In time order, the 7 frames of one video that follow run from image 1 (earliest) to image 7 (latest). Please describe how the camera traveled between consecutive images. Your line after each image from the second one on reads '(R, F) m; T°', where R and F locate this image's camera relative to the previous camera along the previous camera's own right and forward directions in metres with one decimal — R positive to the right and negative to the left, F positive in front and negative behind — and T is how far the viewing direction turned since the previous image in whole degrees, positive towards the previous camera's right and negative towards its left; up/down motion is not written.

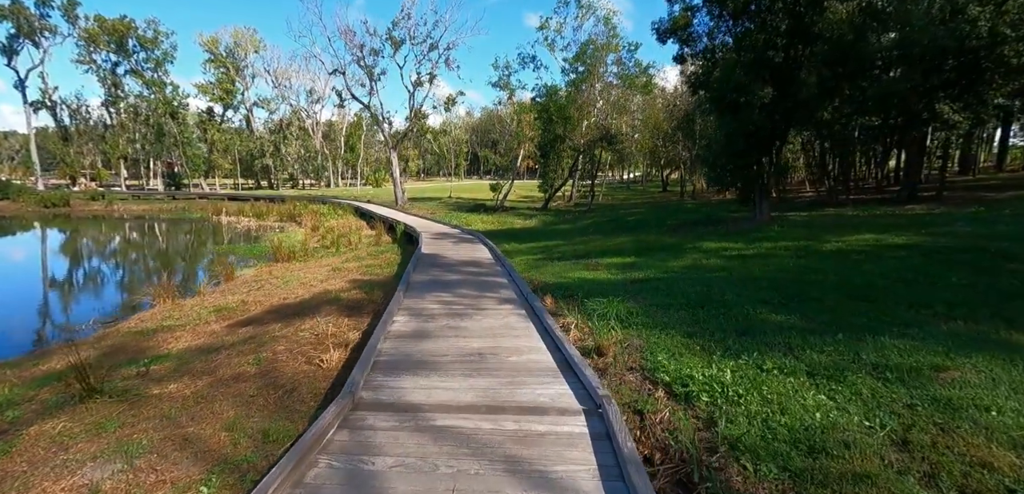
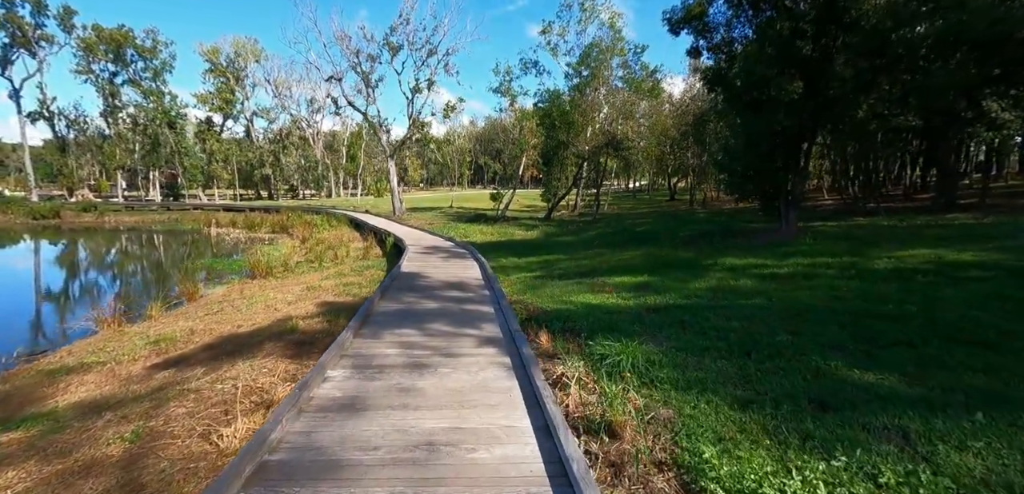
(+0.2, +1.2) m; -1°
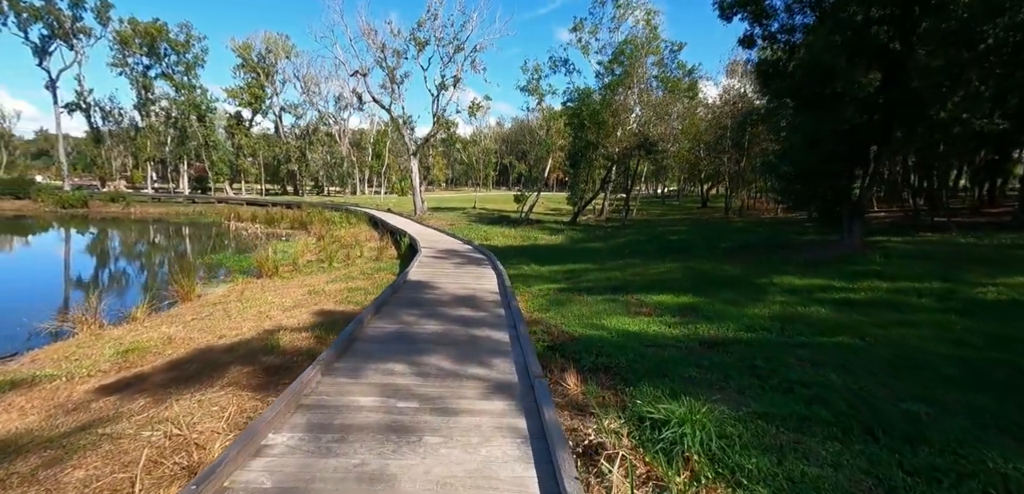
(0.0, +1.0) m; -3°
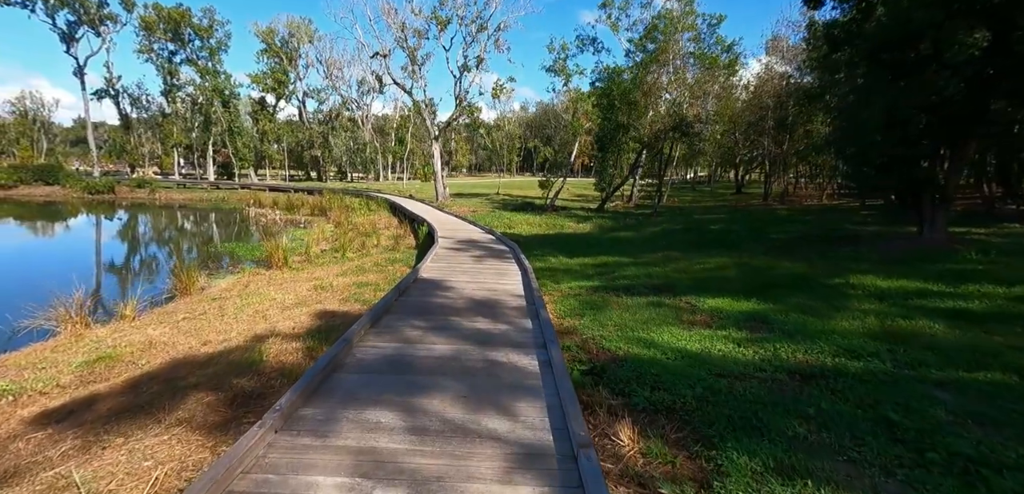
(-0.1, +1.0) m; -3°
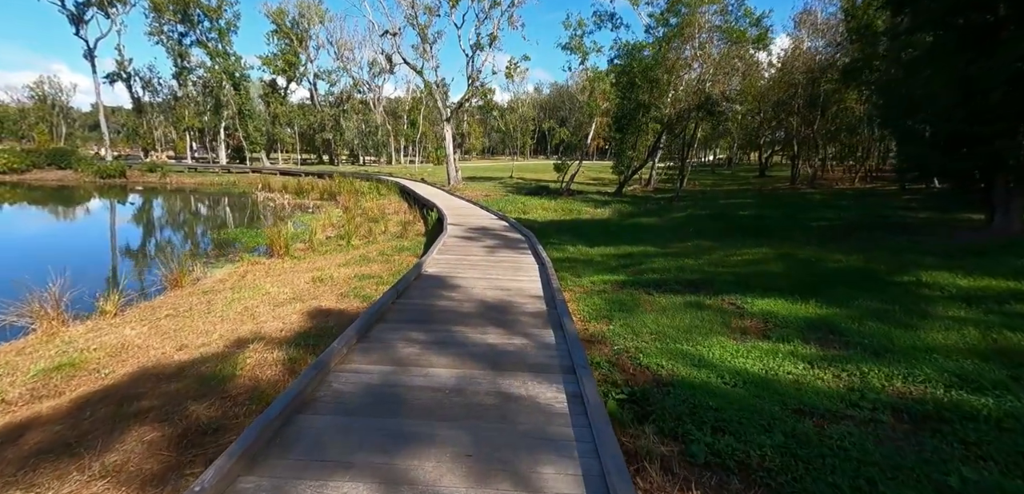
(0.0, +0.8) m; -2°
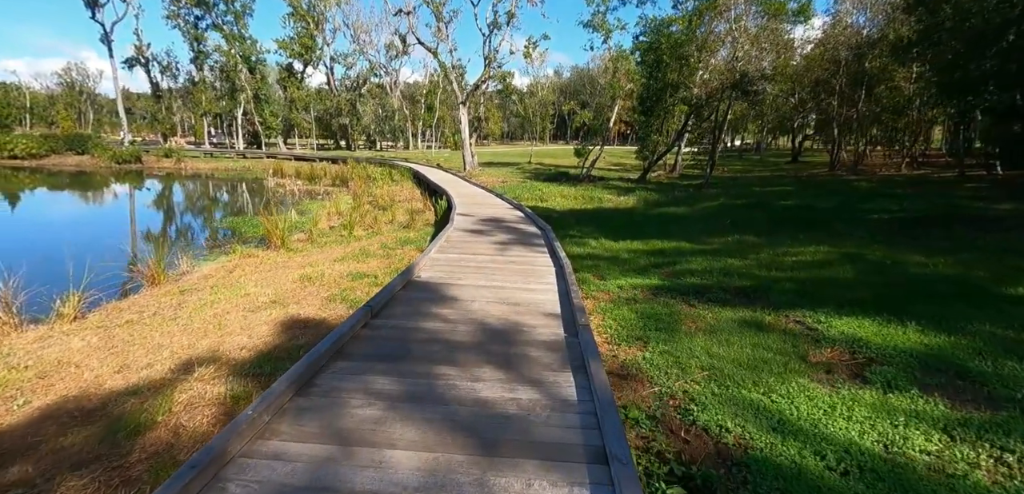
(+0.1, +1.0) m; -2°
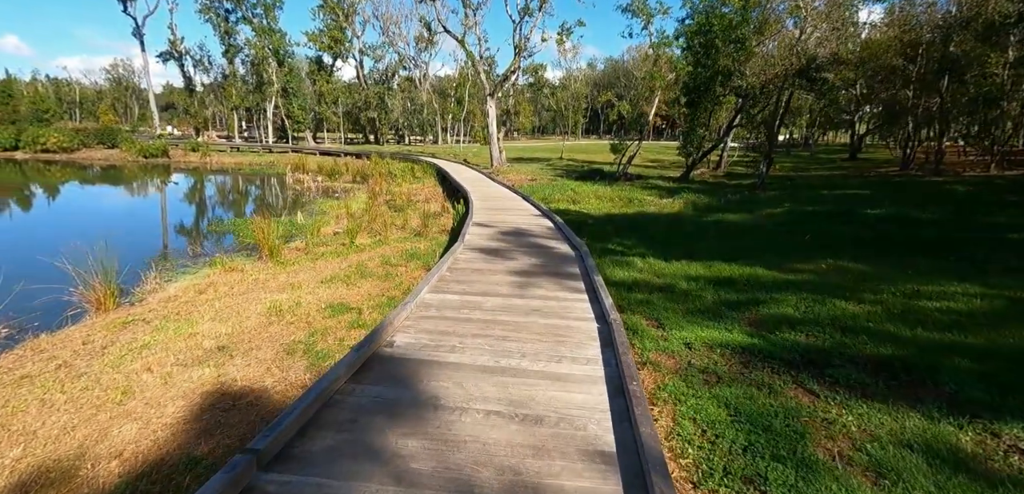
(0.0, +1.6) m; -4°
